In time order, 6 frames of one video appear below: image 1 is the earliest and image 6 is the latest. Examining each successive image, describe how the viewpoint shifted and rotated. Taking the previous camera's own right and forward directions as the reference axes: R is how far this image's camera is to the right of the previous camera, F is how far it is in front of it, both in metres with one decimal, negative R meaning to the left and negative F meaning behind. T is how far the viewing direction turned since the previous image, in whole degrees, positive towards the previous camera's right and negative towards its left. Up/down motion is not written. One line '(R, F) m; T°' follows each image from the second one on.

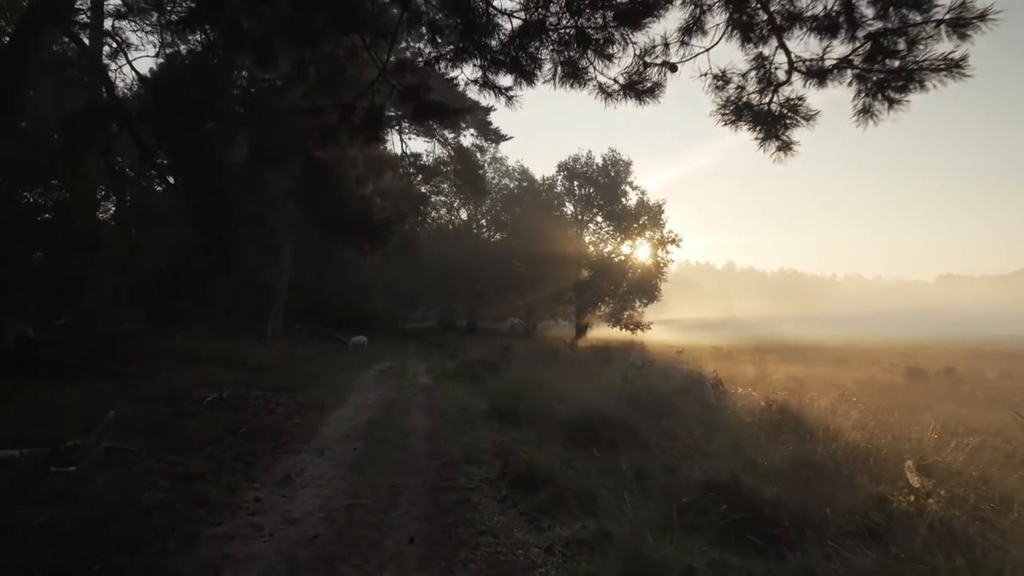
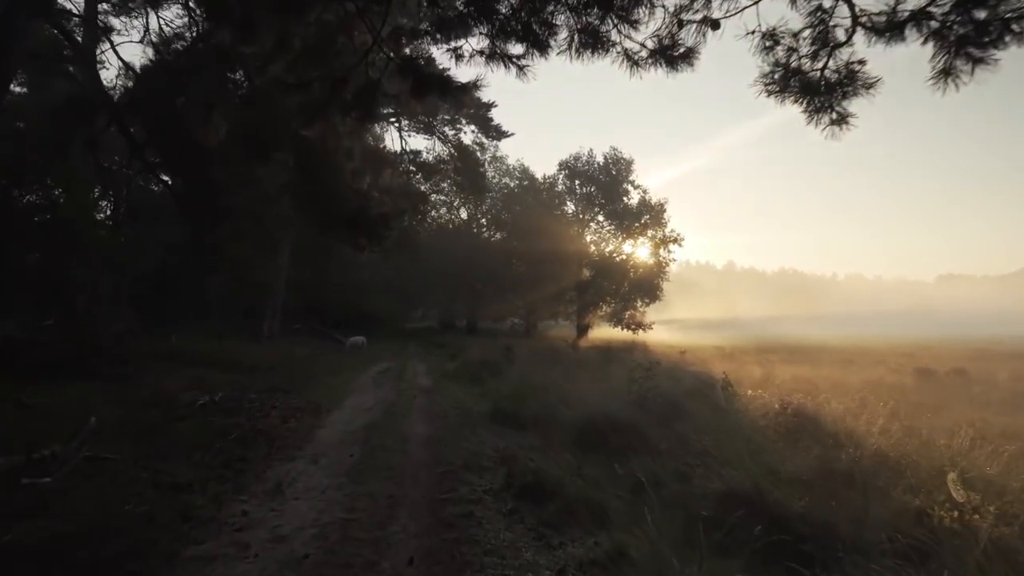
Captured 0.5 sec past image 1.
(-0.1, +0.5) m; 0°
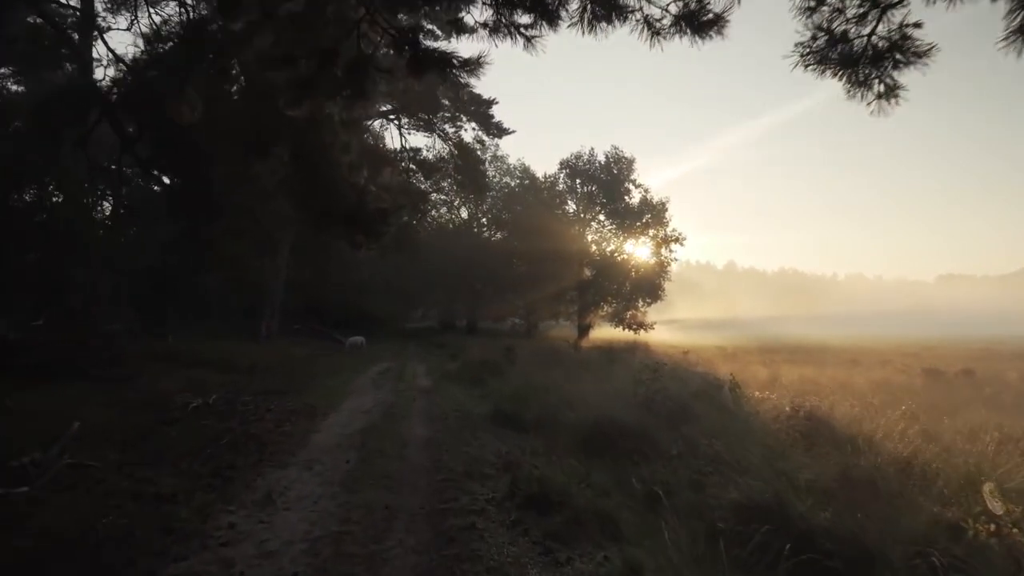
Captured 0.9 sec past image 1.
(0.0, +0.4) m; 0°
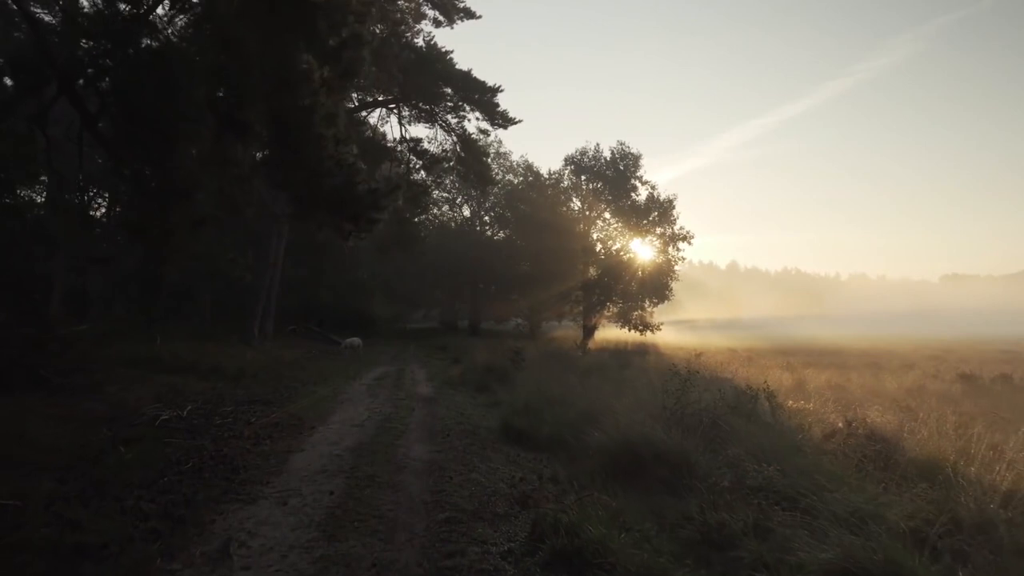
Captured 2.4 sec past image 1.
(-0.2, +1.5) m; 0°
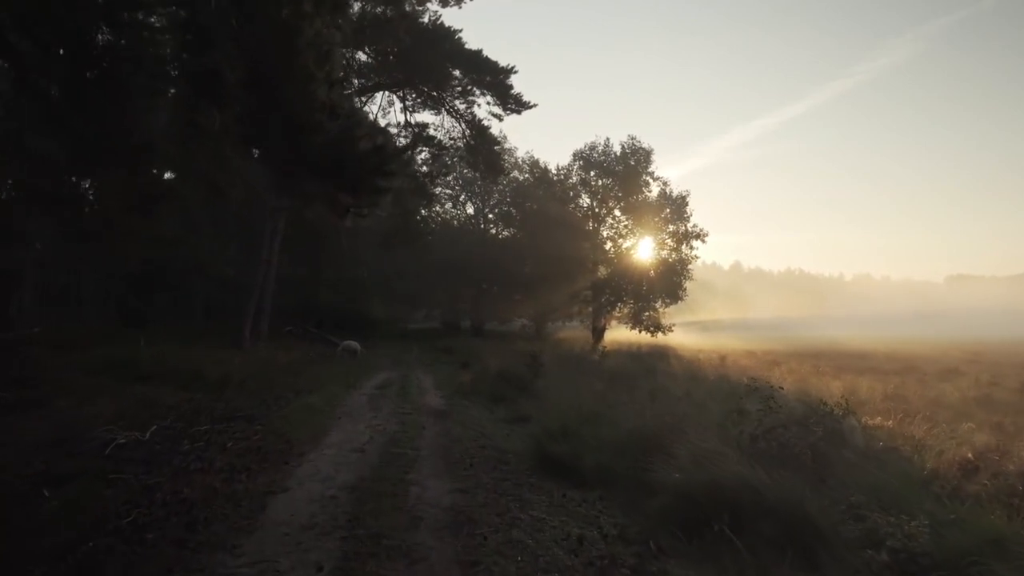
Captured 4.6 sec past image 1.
(-0.5, +2.2) m; 0°
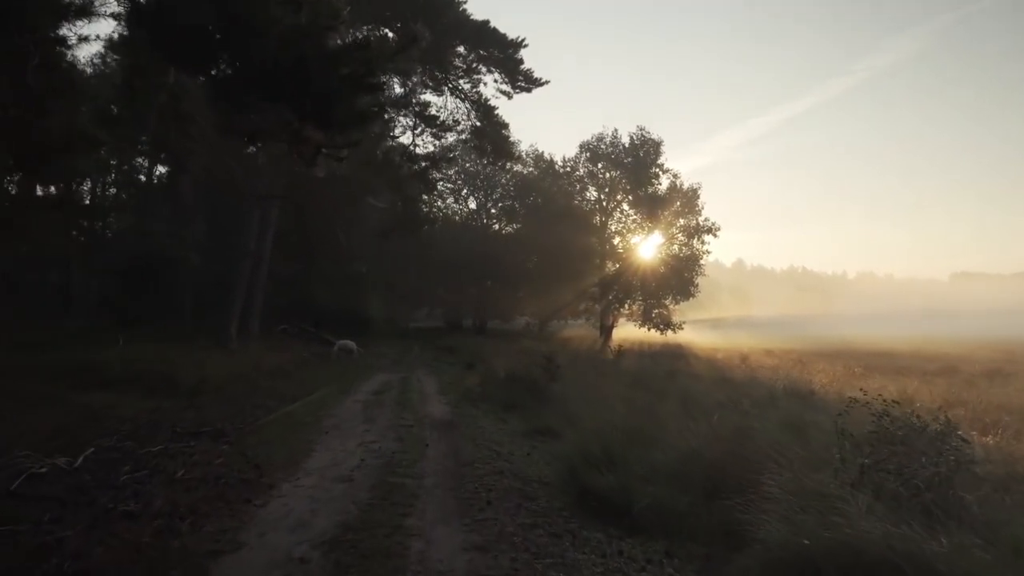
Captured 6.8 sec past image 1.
(-0.3, +2.2) m; 0°
